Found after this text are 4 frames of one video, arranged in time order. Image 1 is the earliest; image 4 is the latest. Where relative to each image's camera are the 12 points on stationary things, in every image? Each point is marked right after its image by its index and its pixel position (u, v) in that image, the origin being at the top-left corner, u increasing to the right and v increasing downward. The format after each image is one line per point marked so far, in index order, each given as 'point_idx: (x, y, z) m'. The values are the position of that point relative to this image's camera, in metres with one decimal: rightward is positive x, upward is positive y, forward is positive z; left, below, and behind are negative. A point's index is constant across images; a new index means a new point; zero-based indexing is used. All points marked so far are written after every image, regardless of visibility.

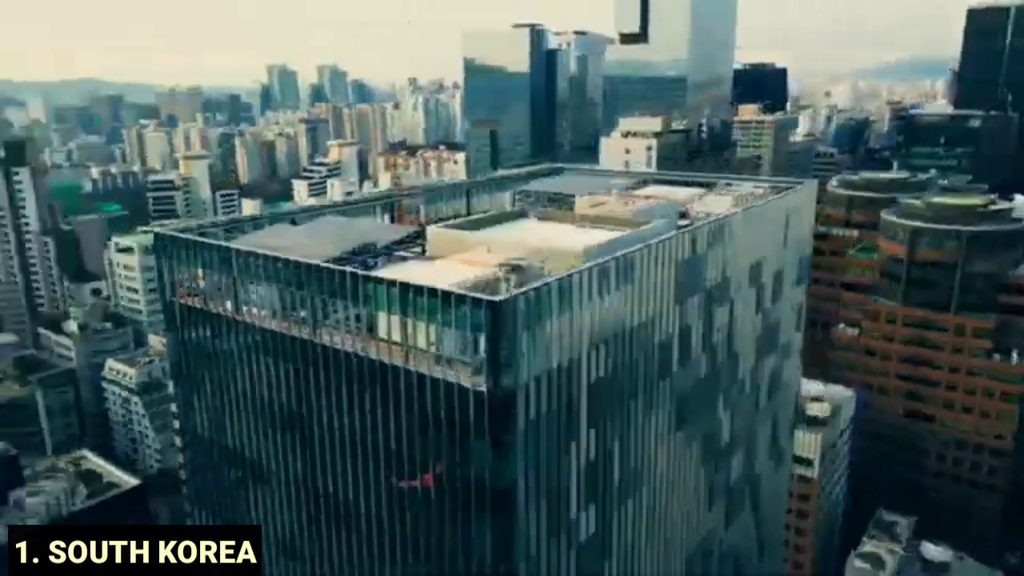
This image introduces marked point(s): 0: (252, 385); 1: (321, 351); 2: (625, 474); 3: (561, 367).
0: (-6.3, -2.5, +17.5) m
1: (-4.2, -1.6, +15.7) m
2: (+2.7, -4.6, +17.4) m
3: (+0.9, -1.6, +14.3) m
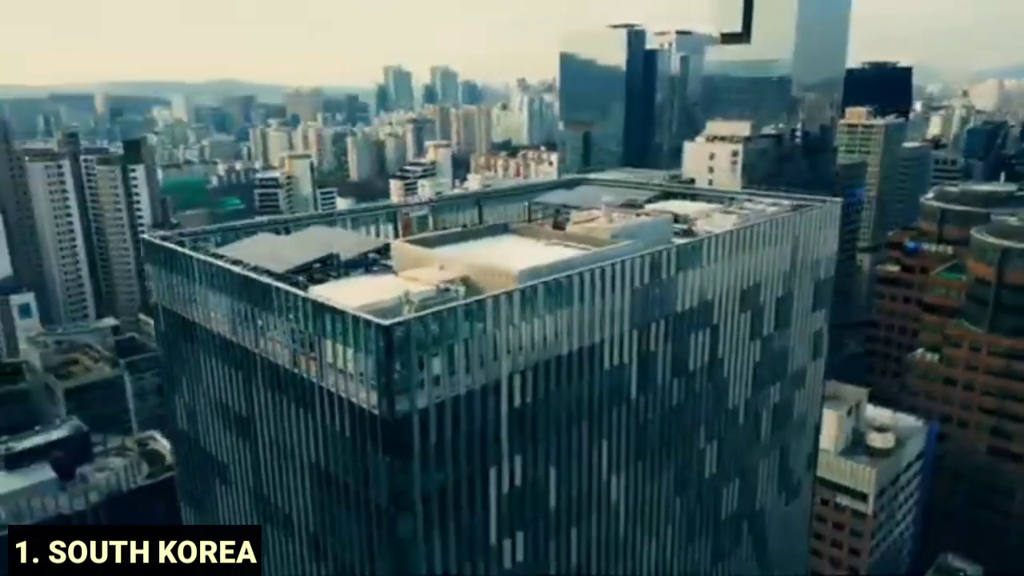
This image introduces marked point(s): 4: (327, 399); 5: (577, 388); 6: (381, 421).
0: (-7.7, -2.8, +18.2) m
1: (-5.8, -1.9, +16.2) m
2: (+1.2, -5.1, +16.9) m
3: (-1.0, -2.1, +14.1) m
4: (-3.8, -2.3, +14.3) m
5: (+1.6, -2.4, +16.7) m
6: (-2.5, -2.5, +13.1) m
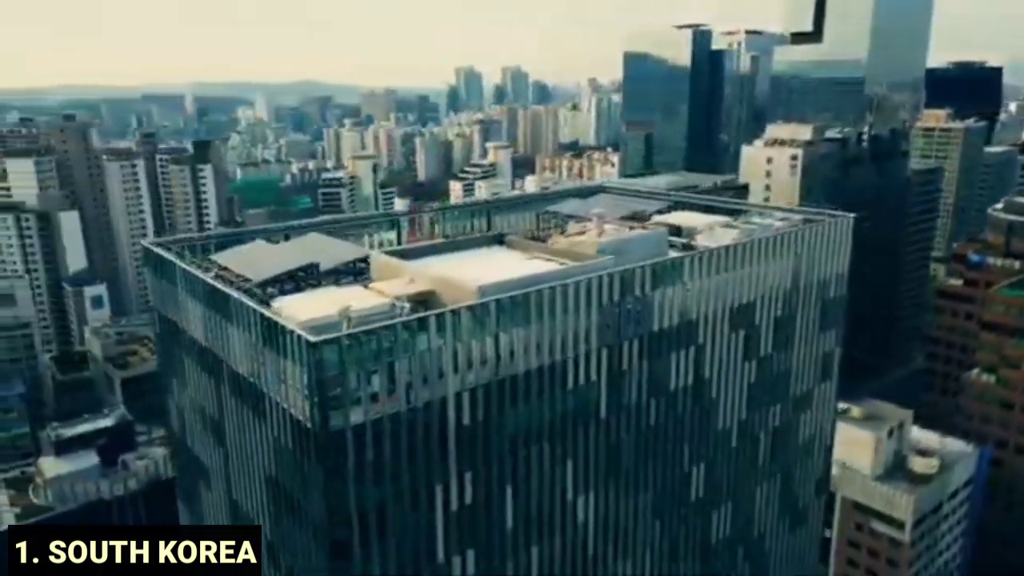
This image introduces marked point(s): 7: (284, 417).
0: (-8.5, -2.9, +18.8) m
1: (-6.8, -2.1, +16.6) m
2: (+0.2, -5.5, +16.7) m
3: (-2.2, -2.5, +14.1) m
4: (-4.9, -2.5, +14.6) m
5: (+0.6, -2.8, +16.5) m
6: (-3.8, -2.8, +13.2) m
7: (-4.6, -2.6, +14.2) m
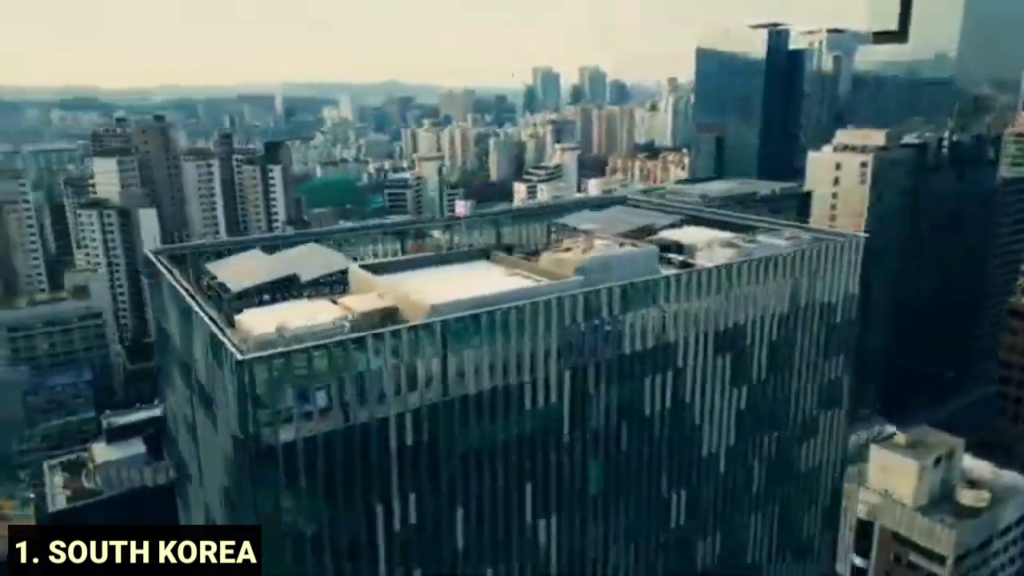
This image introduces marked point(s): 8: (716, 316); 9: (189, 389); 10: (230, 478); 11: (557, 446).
0: (-9.3, -3.2, +19.6) m
1: (-7.8, -2.4, +17.2) m
2: (-1.0, -6.0, +16.6) m
3: (-3.5, -2.9, +14.3) m
4: (-6.2, -2.9, +15.0) m
5: (-0.5, -3.3, +16.3) m
6: (-5.2, -3.1, +13.5) m
7: (-5.9, -3.0, +14.6) m
8: (+5.7, -0.8, +19.7) m
9: (-8.4, -2.6, +18.3) m
10: (-6.1, -4.1, +15.2) m
11: (+1.1, -3.9, +17.5) m
